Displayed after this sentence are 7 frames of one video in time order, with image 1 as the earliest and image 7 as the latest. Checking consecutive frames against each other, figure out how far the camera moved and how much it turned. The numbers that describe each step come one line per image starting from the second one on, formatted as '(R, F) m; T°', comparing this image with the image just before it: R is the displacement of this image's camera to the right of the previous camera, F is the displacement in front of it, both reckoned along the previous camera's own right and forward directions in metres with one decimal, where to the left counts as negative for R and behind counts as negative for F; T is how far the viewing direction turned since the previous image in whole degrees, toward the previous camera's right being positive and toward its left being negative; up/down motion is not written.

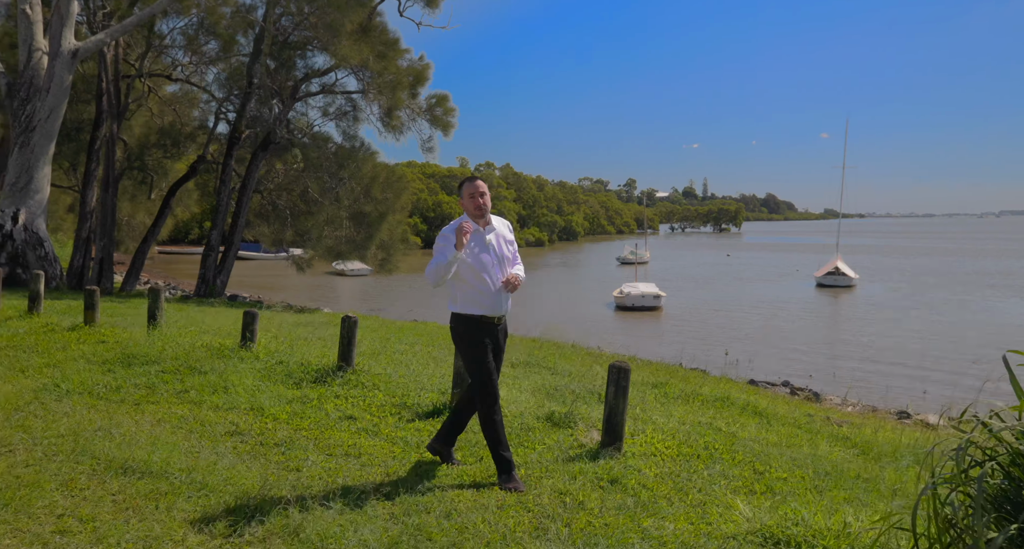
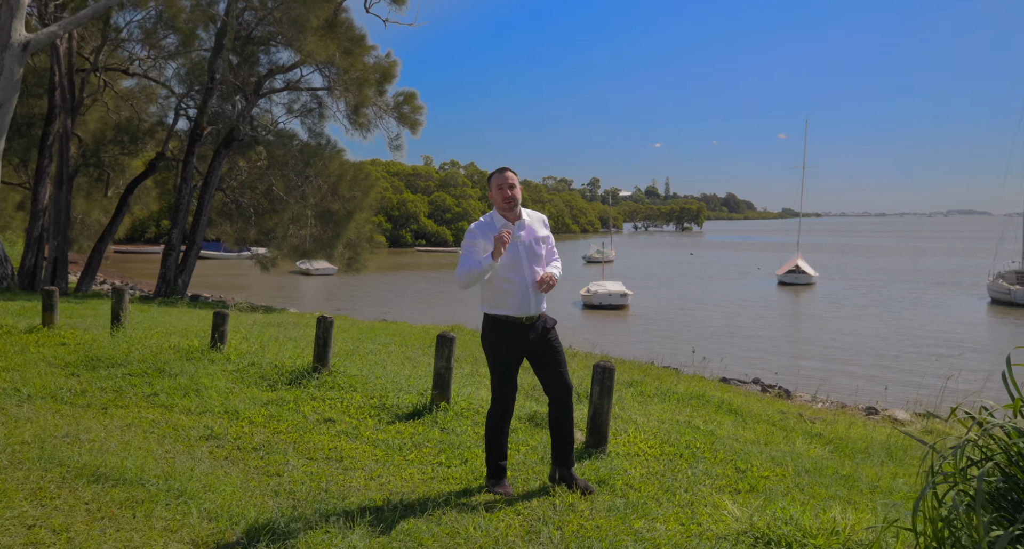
(-0.1, 0.0) m; +3°
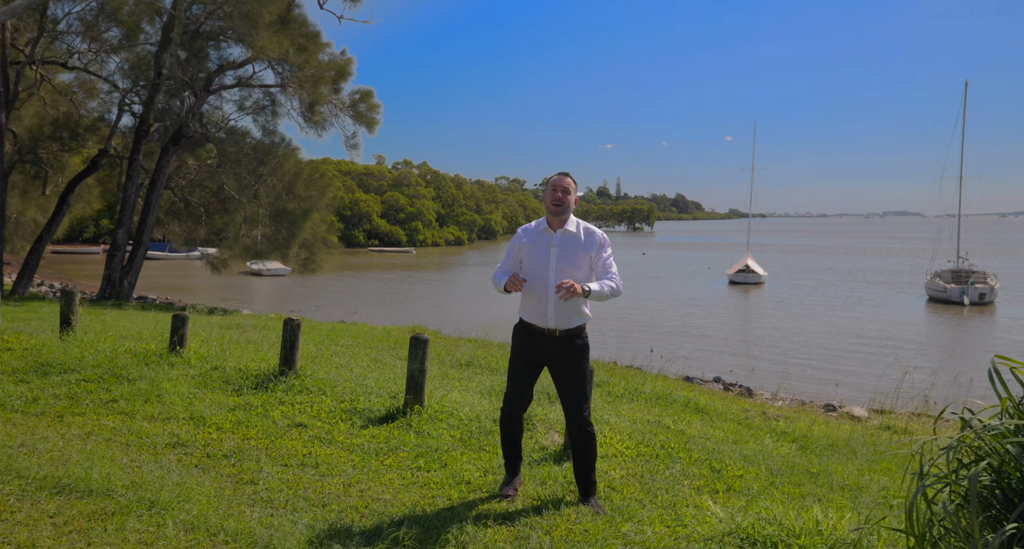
(-0.2, 0.0) m; +4°
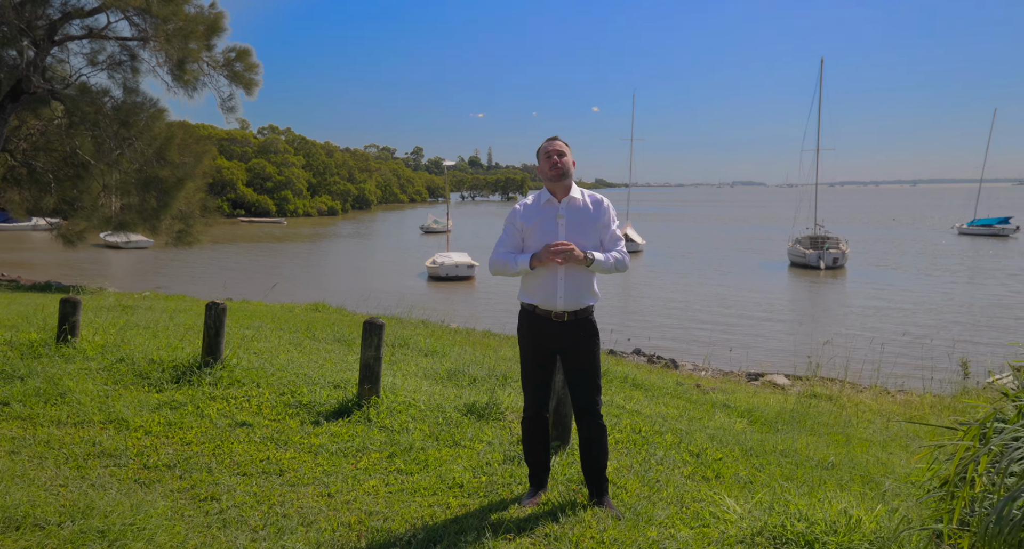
(-0.7, +0.4) m; +10°
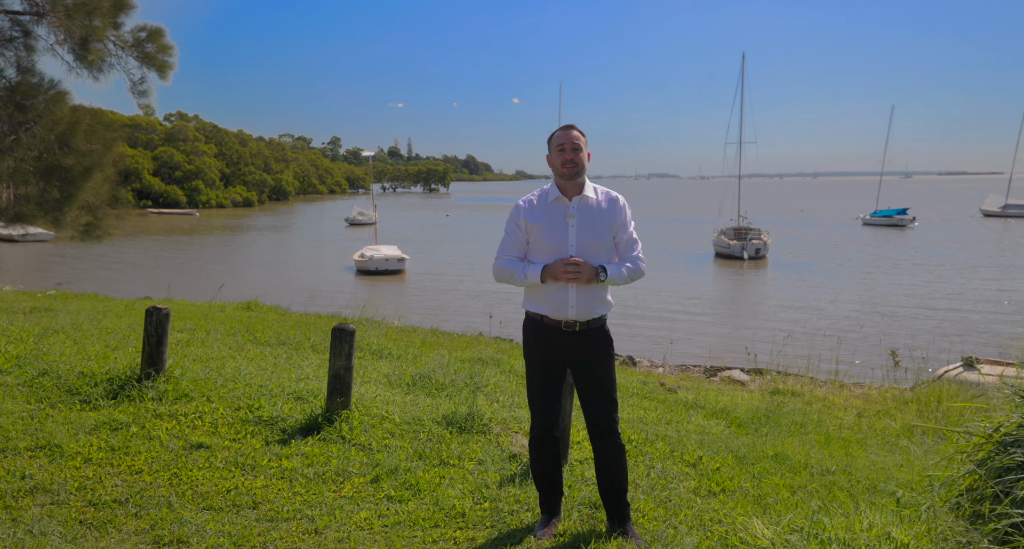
(-0.5, +0.4) m; +6°
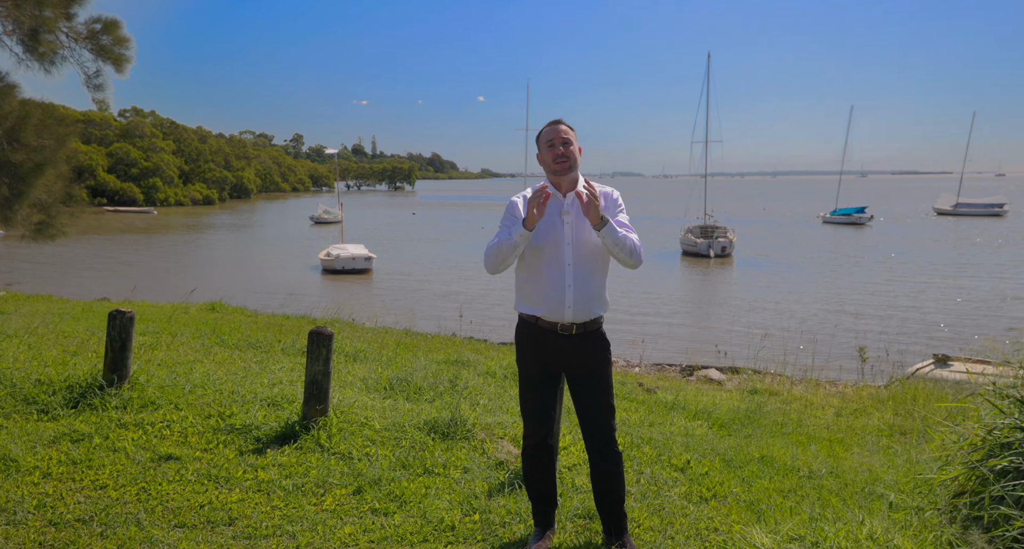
(-0.1, +0.2) m; +3°
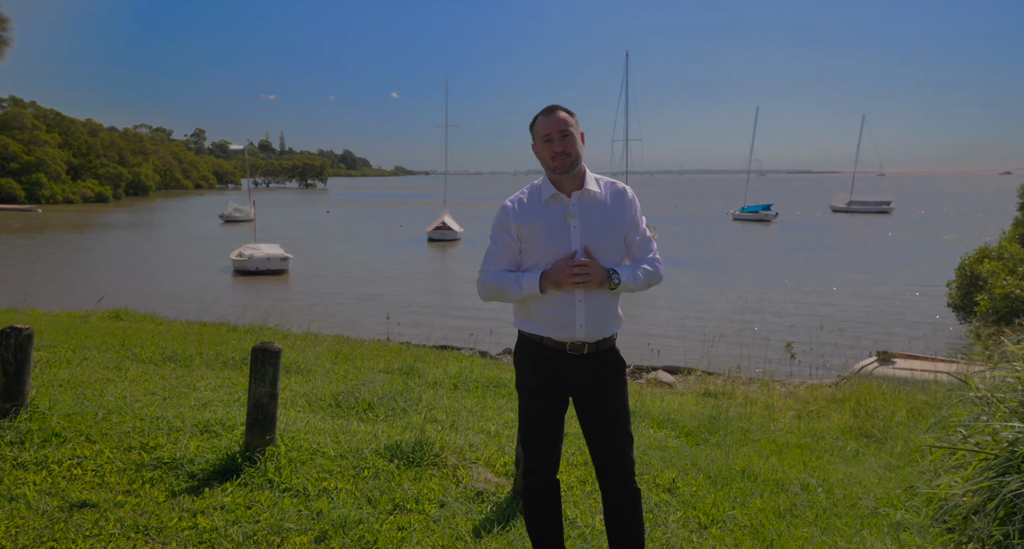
(-0.4, +0.5) m; +7°
